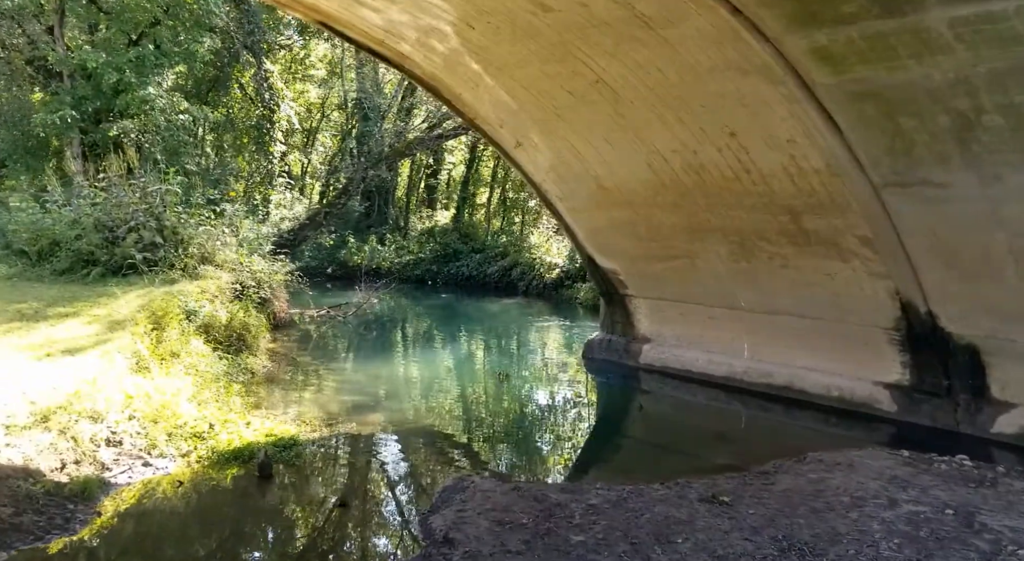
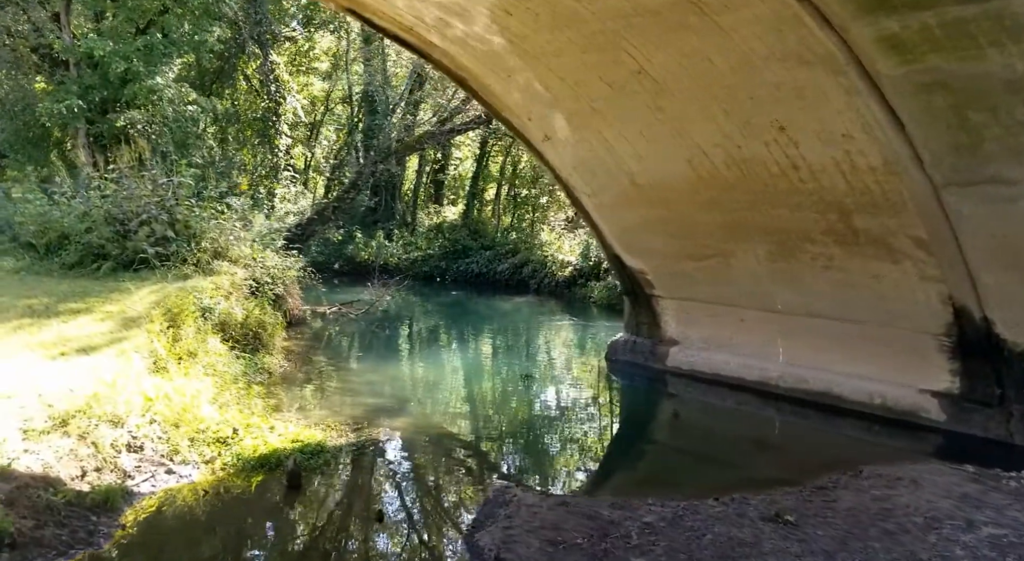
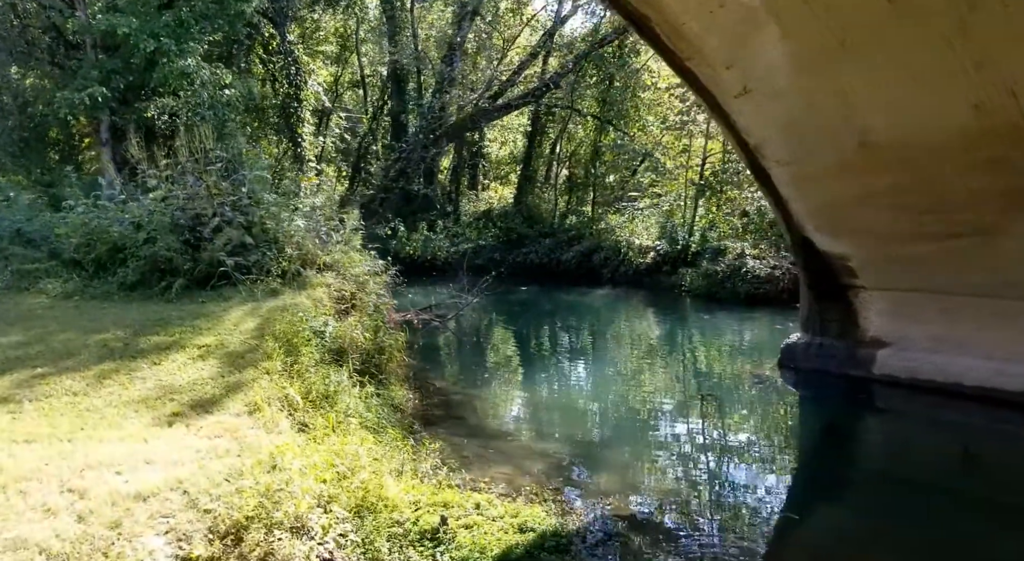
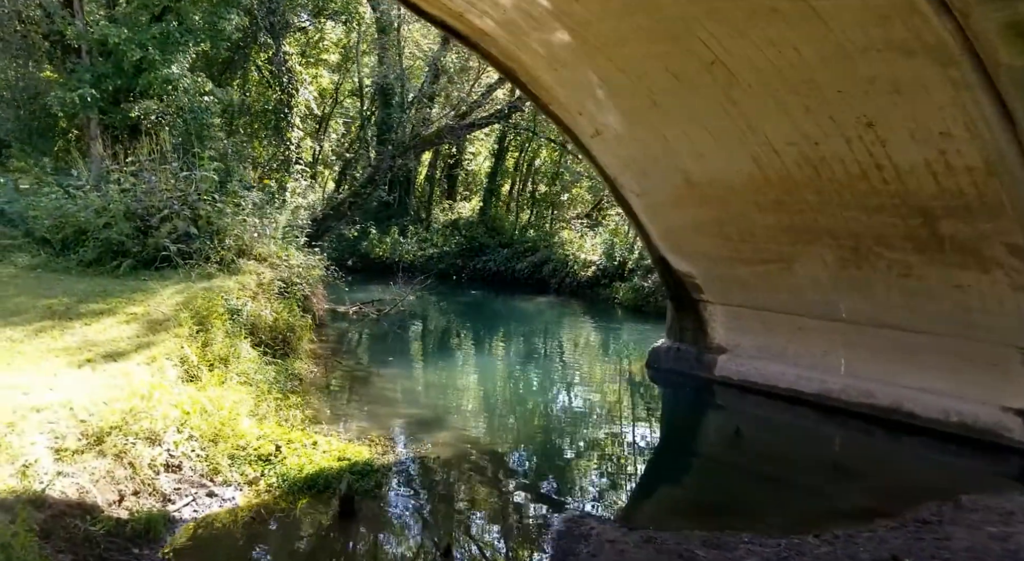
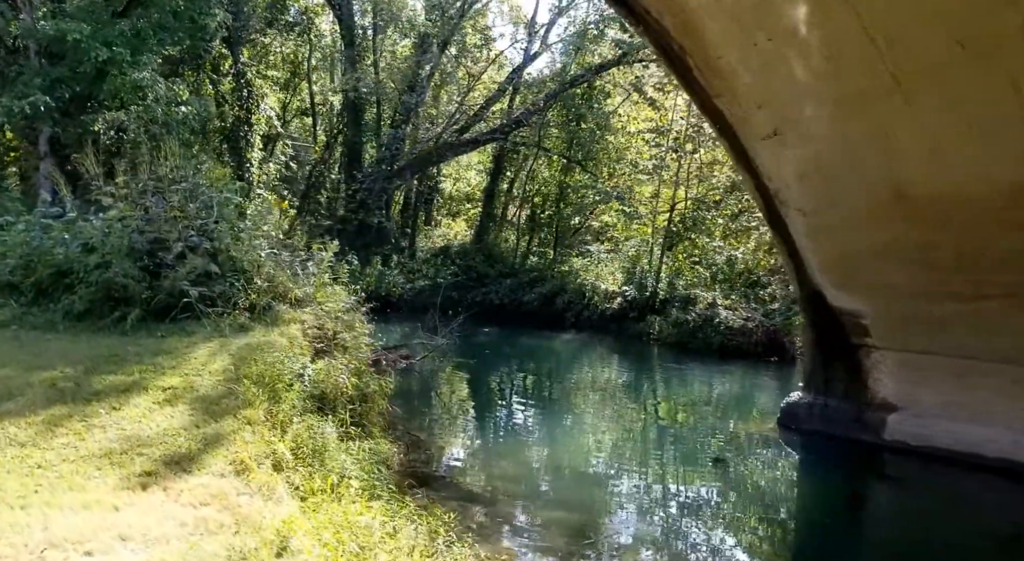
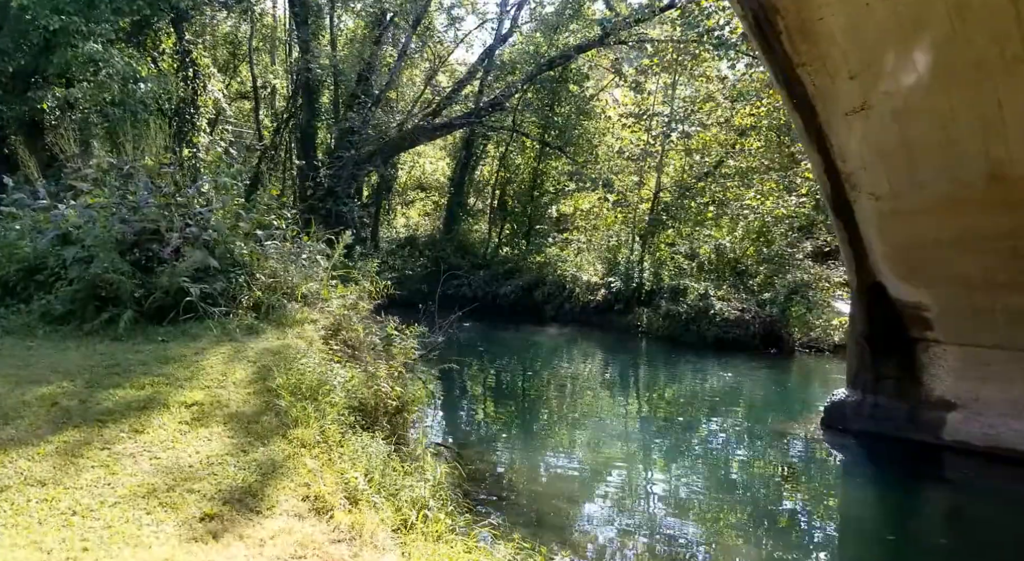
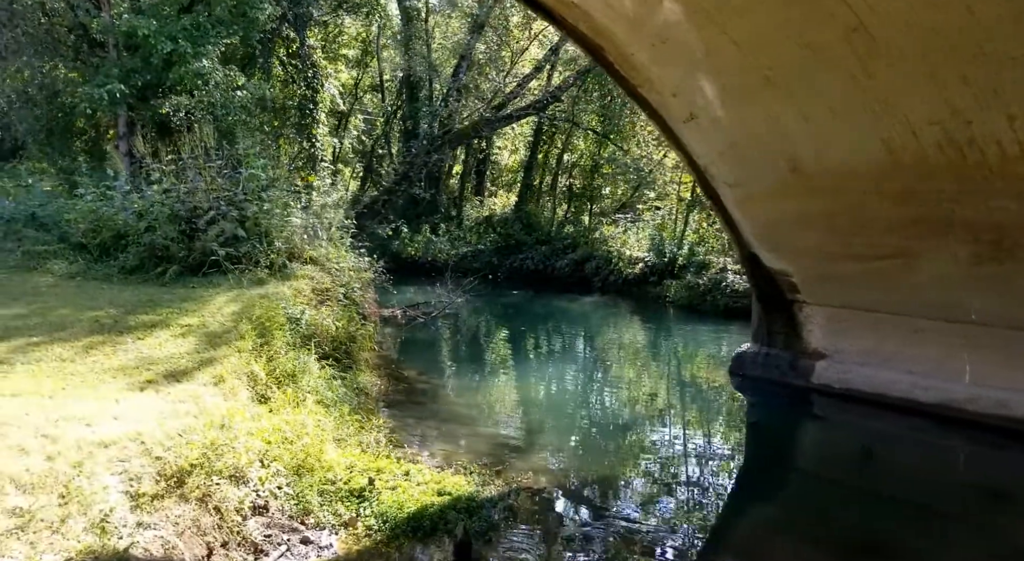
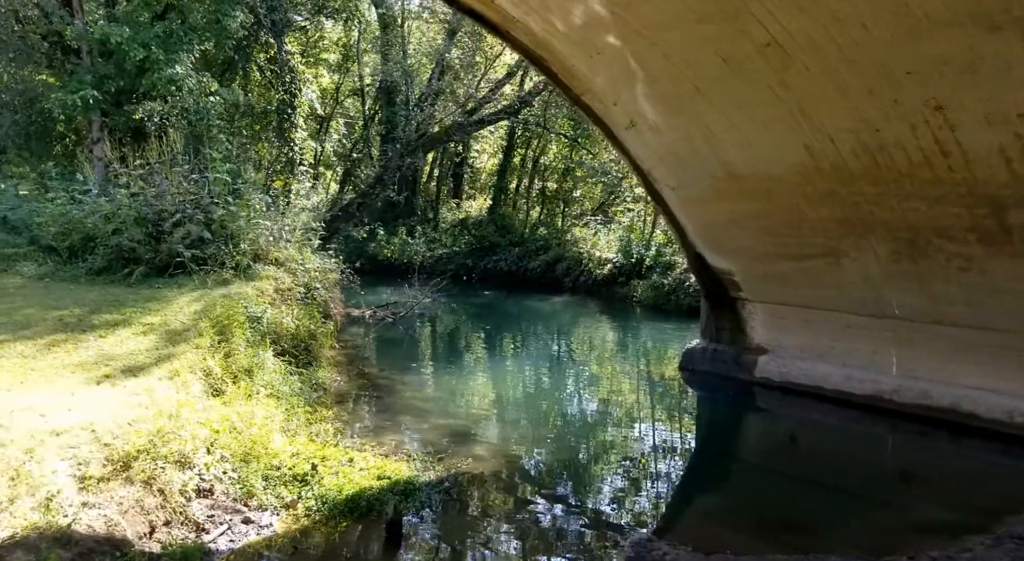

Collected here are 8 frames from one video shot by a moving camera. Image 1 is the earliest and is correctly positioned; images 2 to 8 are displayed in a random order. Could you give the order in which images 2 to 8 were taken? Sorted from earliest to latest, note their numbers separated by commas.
2, 4, 8, 7, 3, 5, 6
